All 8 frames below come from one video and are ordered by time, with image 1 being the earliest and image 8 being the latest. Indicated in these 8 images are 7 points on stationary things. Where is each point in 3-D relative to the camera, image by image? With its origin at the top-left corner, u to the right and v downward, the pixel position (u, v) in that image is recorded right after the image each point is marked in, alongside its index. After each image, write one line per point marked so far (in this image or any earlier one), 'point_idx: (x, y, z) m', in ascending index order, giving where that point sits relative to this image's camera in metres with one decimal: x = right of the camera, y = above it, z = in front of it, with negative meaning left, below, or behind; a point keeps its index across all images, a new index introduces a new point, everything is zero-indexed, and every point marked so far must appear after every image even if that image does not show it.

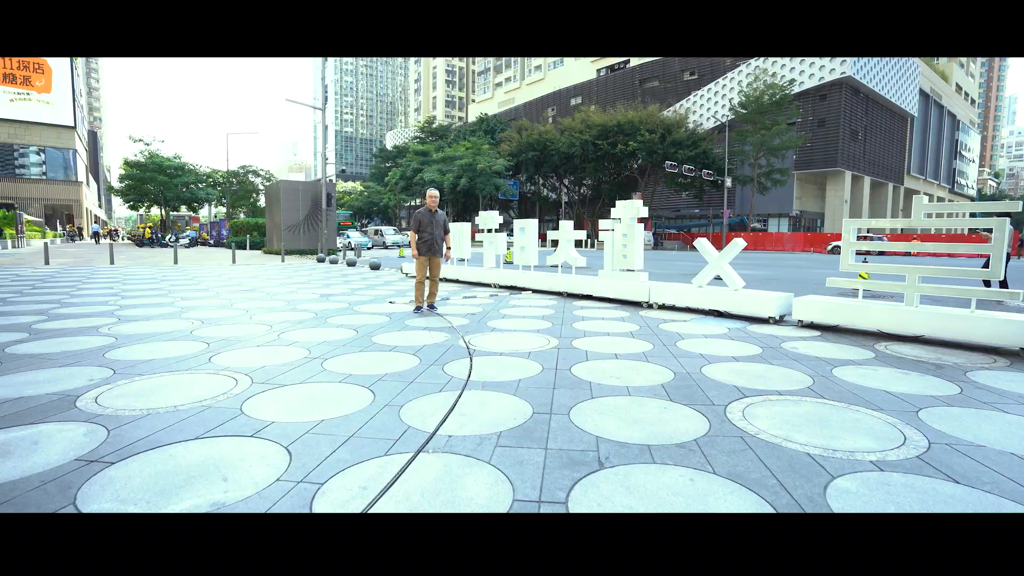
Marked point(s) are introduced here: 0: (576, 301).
0: (+1.0, -0.2, +8.5) m
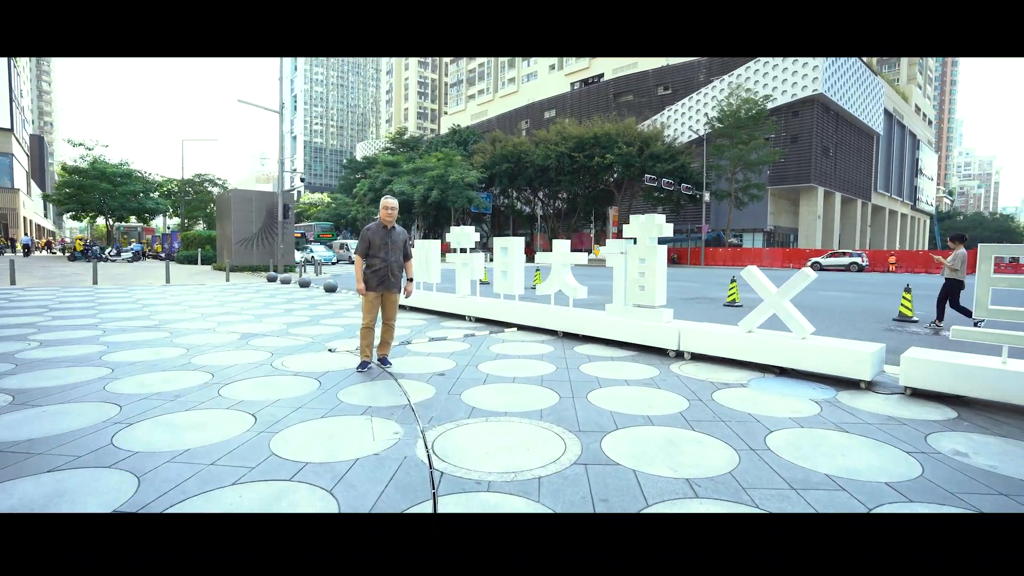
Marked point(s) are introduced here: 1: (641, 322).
0: (+0.8, -0.7, +6.6) m
1: (+1.5, -0.4, +6.1) m
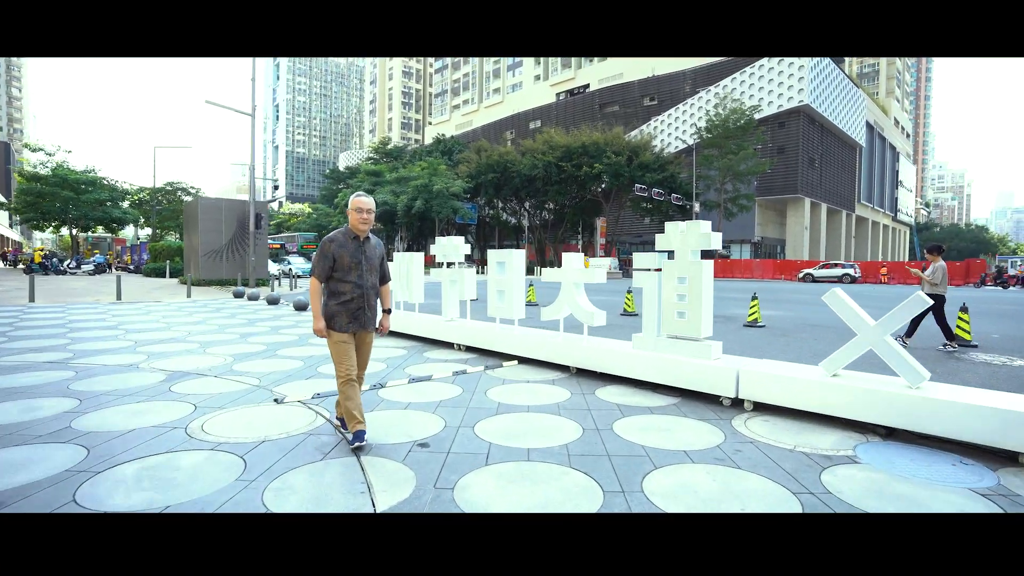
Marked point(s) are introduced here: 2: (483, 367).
0: (+0.8, -1.0, +5.2) m
1: (+1.5, -0.7, +4.8) m
2: (-0.3, -0.9, +6.1) m
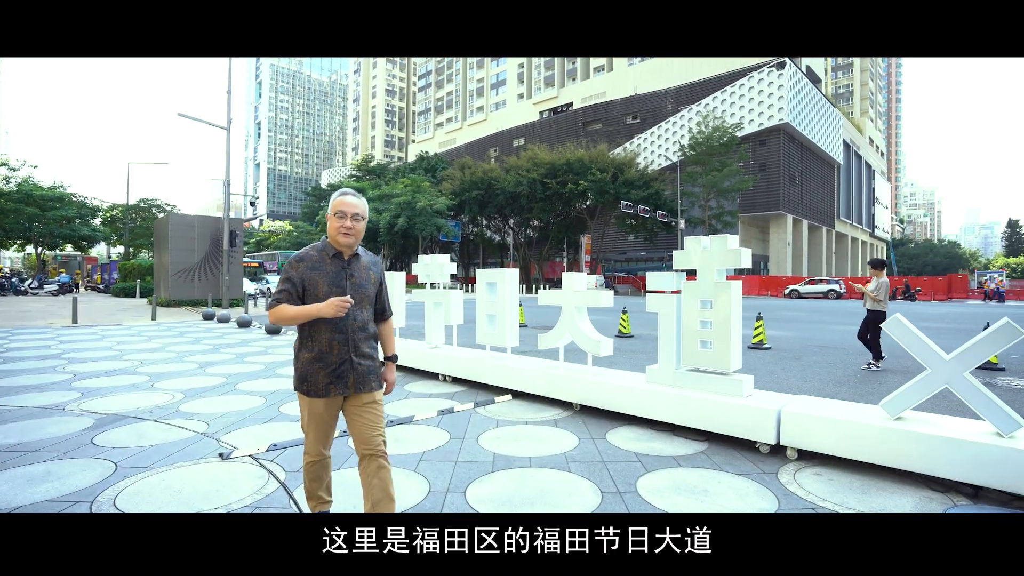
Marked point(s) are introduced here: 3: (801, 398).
0: (+0.8, -1.2, +4.4) m
1: (+1.5, -0.8, +4.1) m
2: (-0.4, -1.2, +5.3) m
3: (+2.2, -0.8, +4.1) m
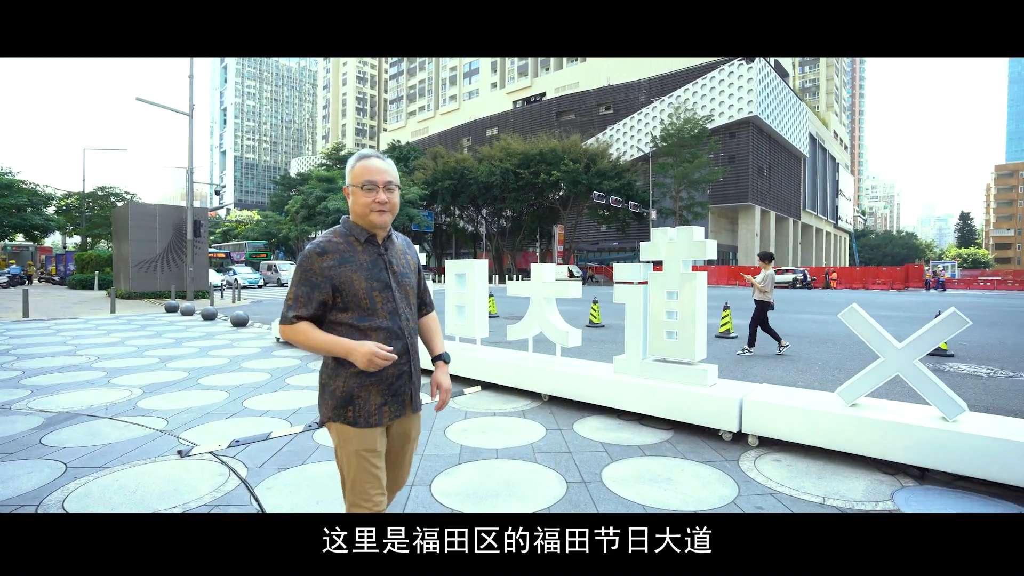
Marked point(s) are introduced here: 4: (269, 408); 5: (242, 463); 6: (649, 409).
0: (+0.5, -1.1, +4.5) m
1: (+1.3, -0.8, +4.1) m
2: (-0.7, -1.1, +5.3) m
3: (+2.0, -0.8, +4.2) m
4: (-2.3, -1.1, +5.0) m
5: (-1.8, -1.2, +3.6) m
6: (+1.1, -1.0, +4.3) m
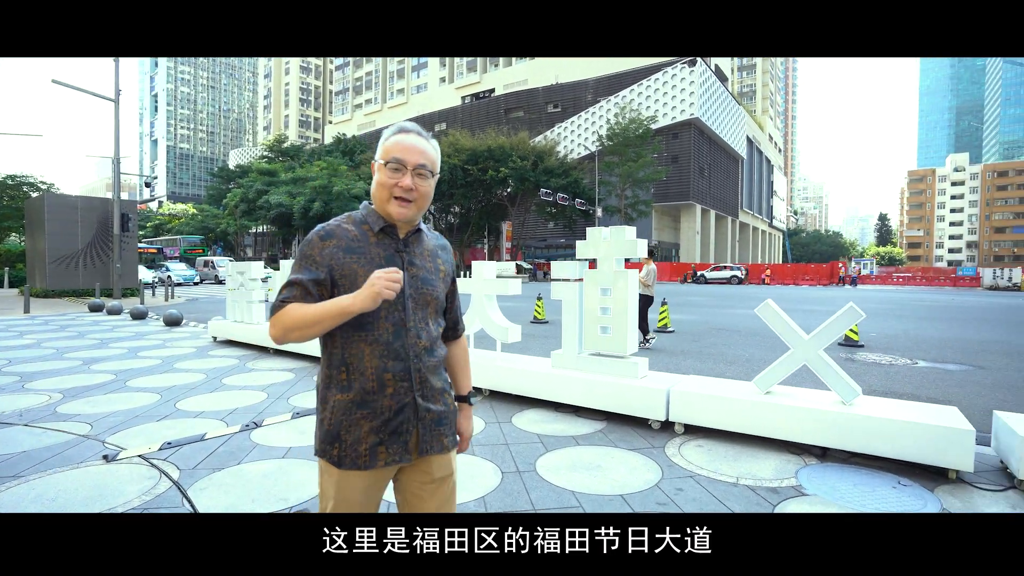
0: (0.0, -1.1, +4.6) m
1: (+0.8, -0.8, +4.3) m
2: (-1.3, -1.0, +5.3) m
3: (+1.5, -0.7, +4.5) m
4: (-2.8, -1.1, +4.9) m
5: (-2.2, -1.2, +3.5) m
6: (+0.6, -0.9, +4.5) m
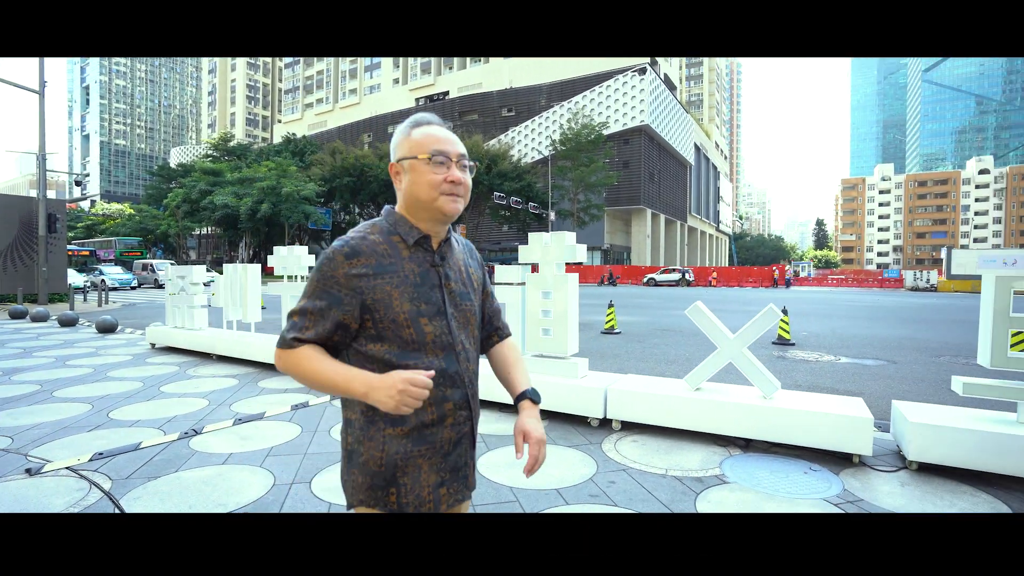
0: (-0.4, -1.1, +4.7) m
1: (+0.3, -0.8, +4.5) m
2: (-1.8, -1.1, +5.3) m
3: (+1.0, -0.8, +4.7) m
4: (-3.3, -1.2, +4.7) m
5: (-2.6, -1.2, +3.4) m
6: (+0.1, -1.0, +4.6) m
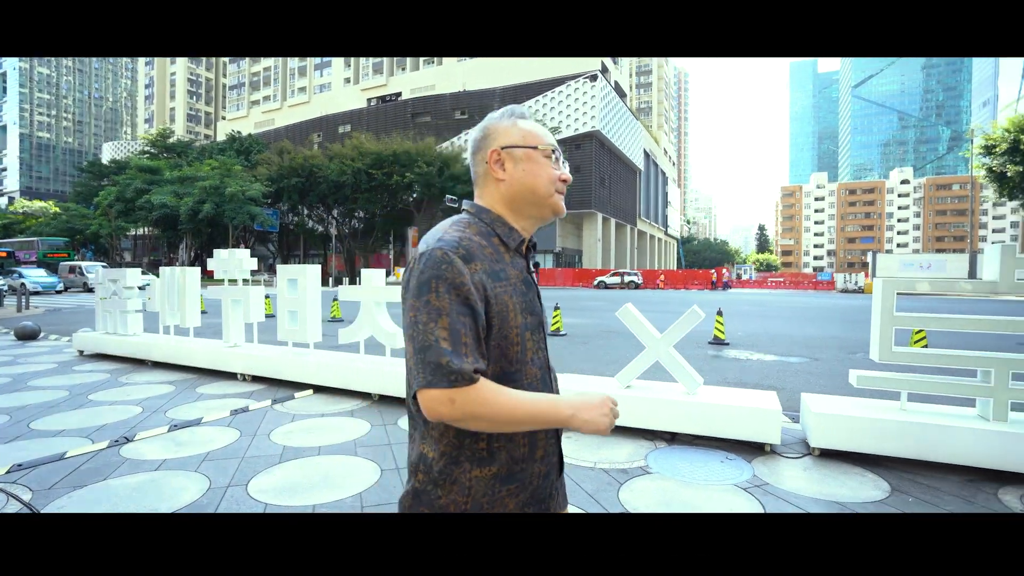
0: (-1.0, -1.1, +4.8) m
1: (-0.2, -0.8, +4.6) m
2: (-2.4, -1.1, +5.3) m
3: (+0.5, -0.8, +4.9) m
4: (-3.8, -1.2, +4.6) m
5: (-3.0, -1.2, +3.3) m
6: (-0.4, -1.0, +4.7) m
